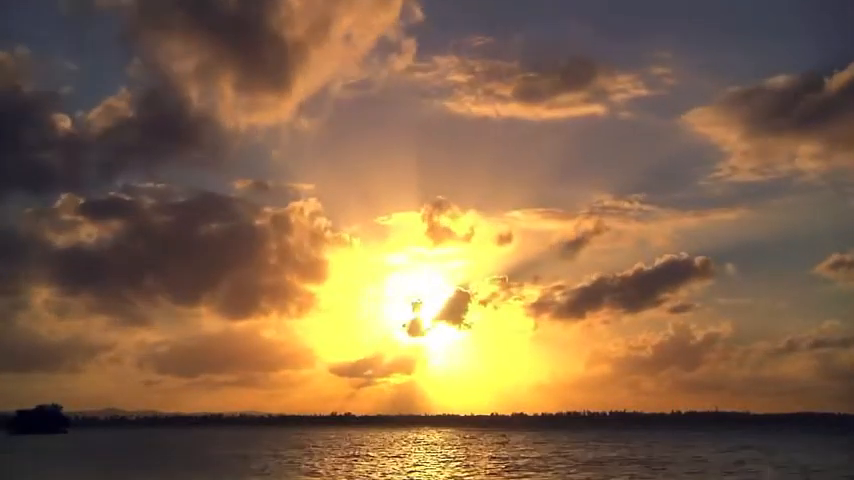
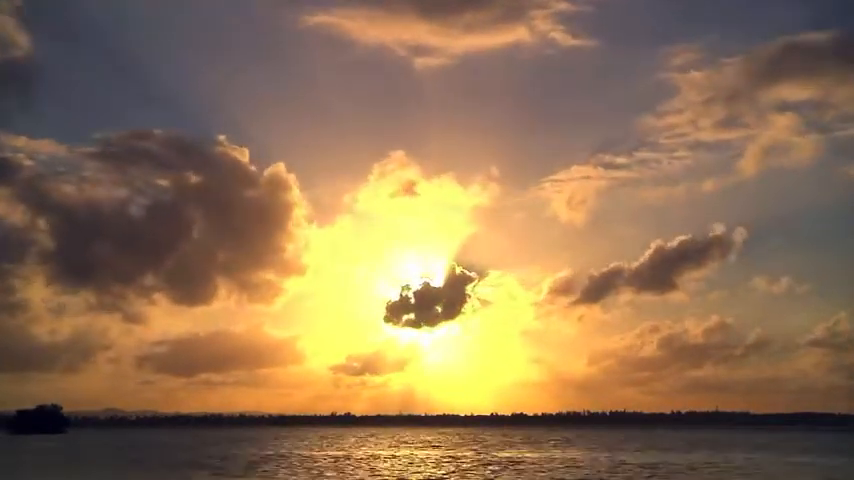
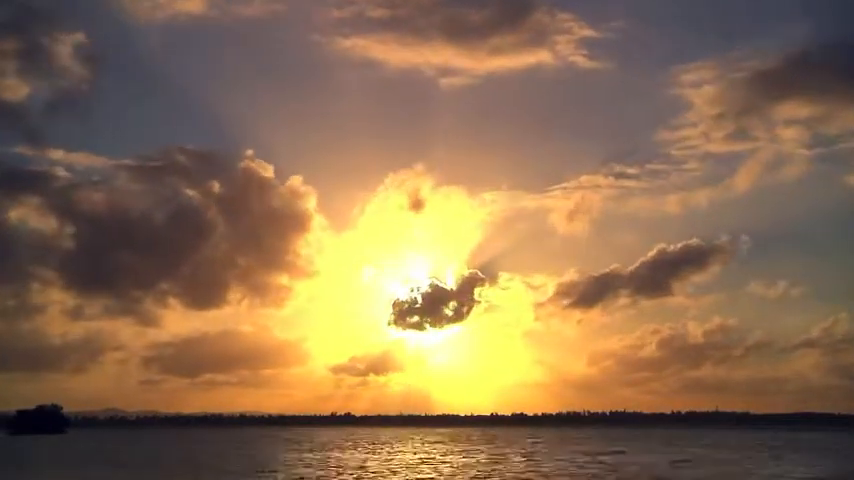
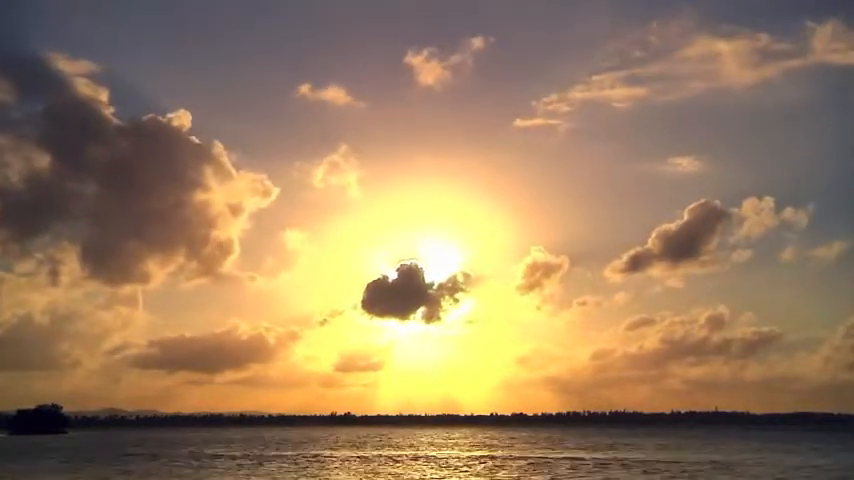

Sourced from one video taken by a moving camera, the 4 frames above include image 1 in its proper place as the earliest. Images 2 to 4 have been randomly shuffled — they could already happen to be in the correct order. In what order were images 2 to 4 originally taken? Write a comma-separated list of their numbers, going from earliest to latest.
3, 2, 4
